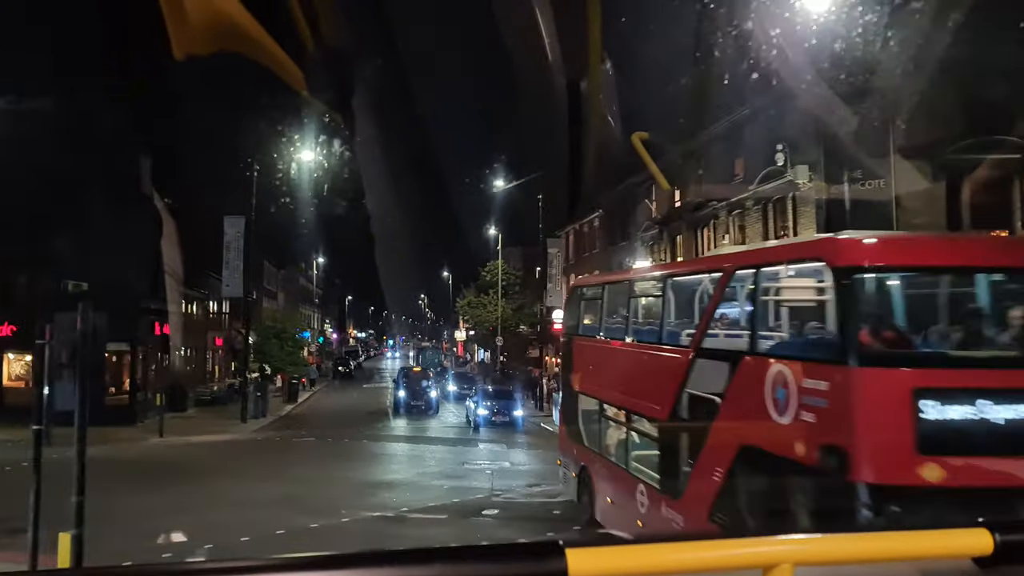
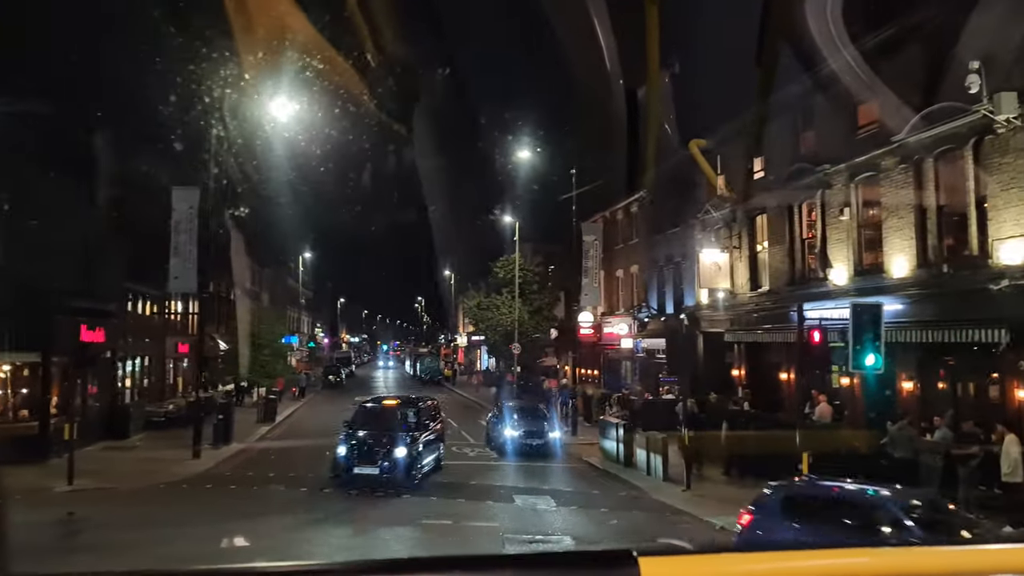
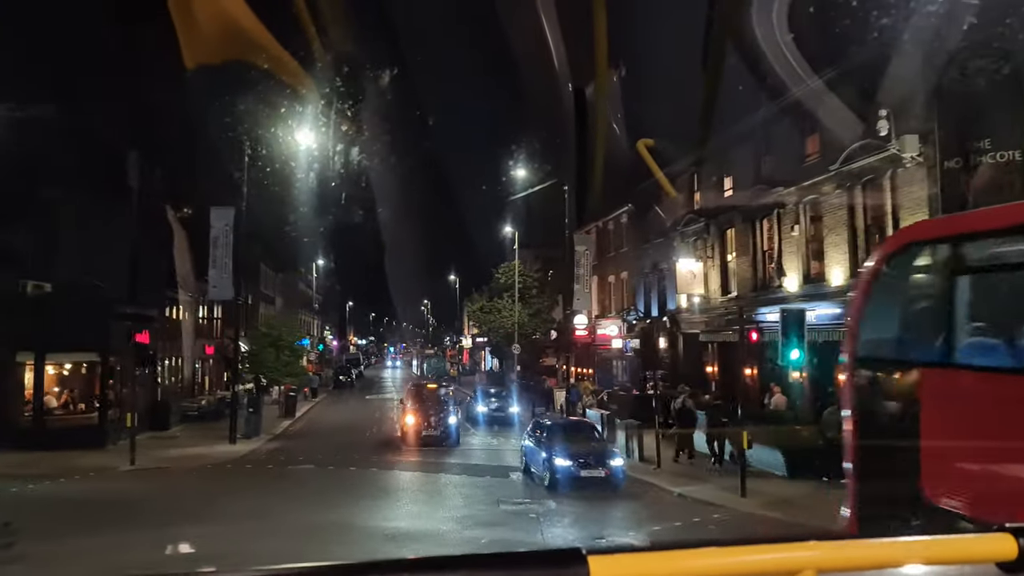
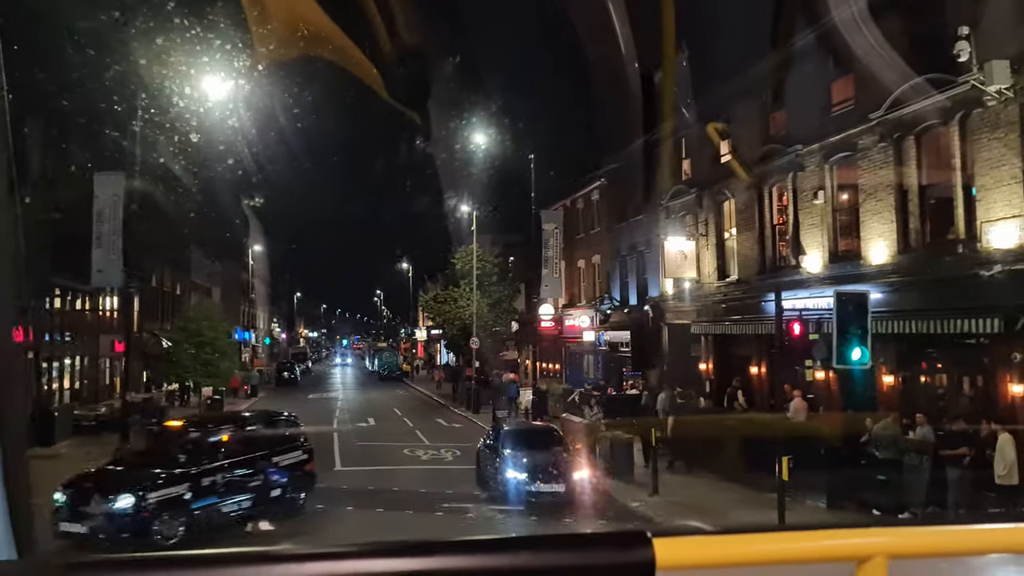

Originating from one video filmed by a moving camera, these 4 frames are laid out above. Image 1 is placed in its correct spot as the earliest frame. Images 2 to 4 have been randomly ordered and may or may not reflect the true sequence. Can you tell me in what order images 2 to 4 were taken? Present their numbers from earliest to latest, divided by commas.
3, 2, 4
